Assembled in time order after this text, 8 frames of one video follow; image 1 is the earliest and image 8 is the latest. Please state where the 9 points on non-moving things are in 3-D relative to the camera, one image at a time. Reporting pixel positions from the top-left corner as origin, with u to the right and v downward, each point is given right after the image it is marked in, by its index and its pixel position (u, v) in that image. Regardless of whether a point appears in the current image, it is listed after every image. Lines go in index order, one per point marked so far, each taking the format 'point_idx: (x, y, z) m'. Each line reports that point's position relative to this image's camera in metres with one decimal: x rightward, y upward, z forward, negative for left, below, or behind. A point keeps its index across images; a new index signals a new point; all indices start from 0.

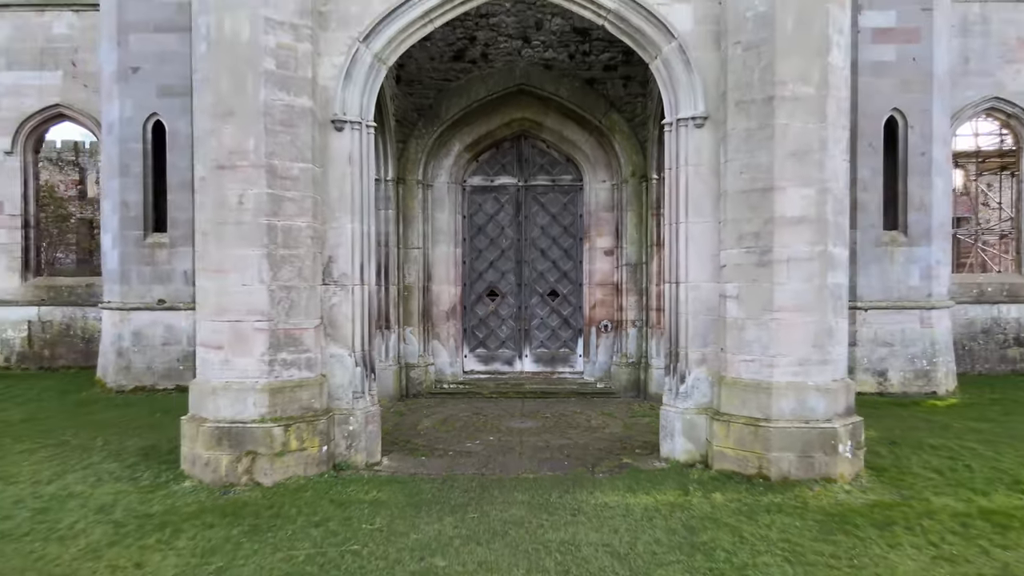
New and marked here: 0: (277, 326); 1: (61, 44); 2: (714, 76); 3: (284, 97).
0: (-1.9, -0.3, +4.6) m
1: (-7.6, +4.1, +9.6) m
2: (+1.7, +1.8, +4.7) m
3: (-1.8, +1.5, +4.6) m
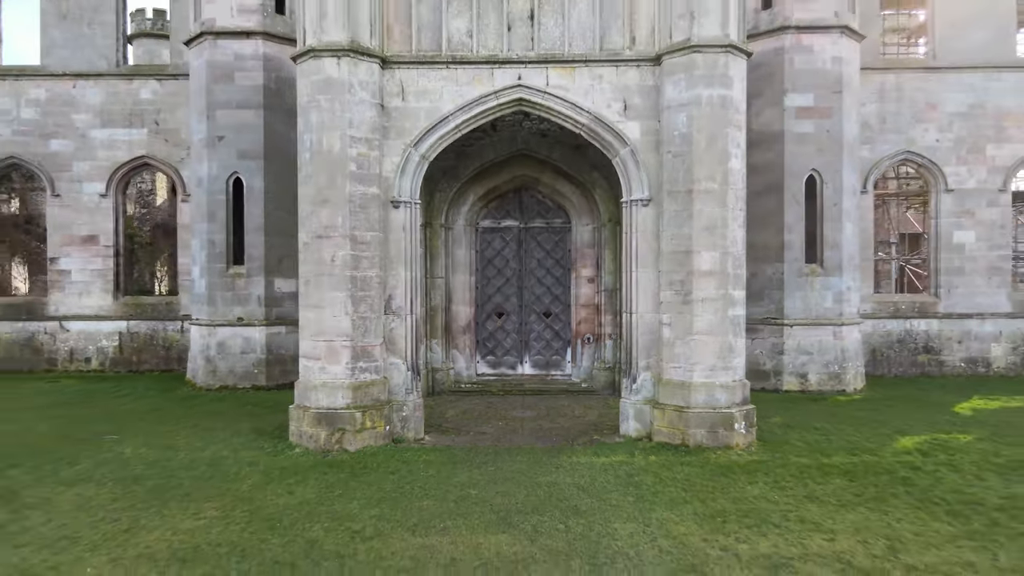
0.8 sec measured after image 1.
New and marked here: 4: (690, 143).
0: (-1.8, -0.6, +6.7) m
1: (-7.5, +3.7, +11.8) m
2: (+1.7, +1.4, +6.8) m
3: (-1.8, +1.2, +6.8) m
4: (+2.0, +1.7, +6.6) m
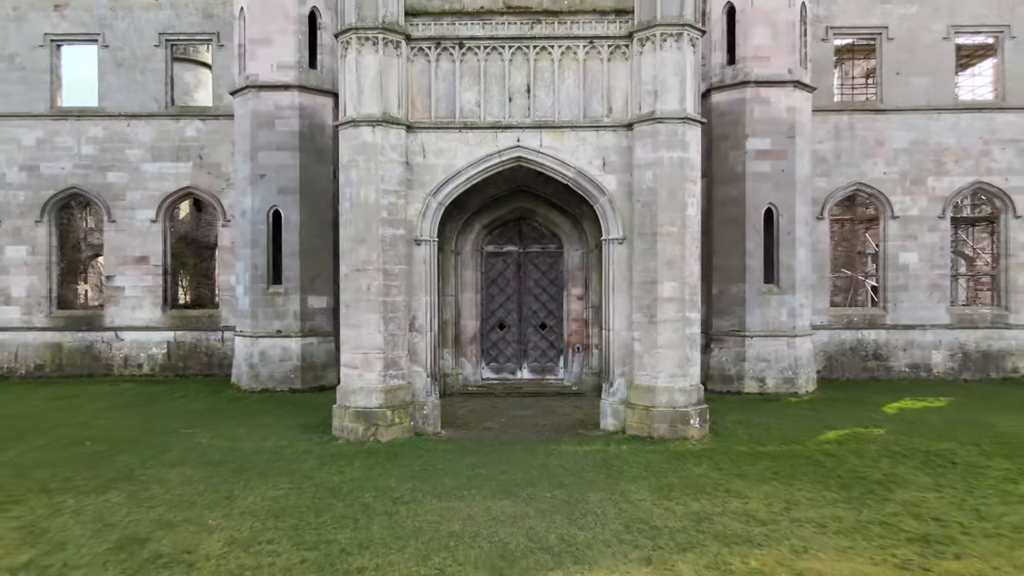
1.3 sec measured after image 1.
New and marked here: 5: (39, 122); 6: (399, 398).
0: (-1.8, -1.0, +8.4) m
1: (-7.5, +3.4, +13.4) m
2: (+1.7, +1.1, +8.5) m
3: (-1.8, +0.8, +8.4) m
4: (+2.0, +1.3, +8.2) m
5: (-11.1, +3.9, +13.4) m
6: (-1.6, -1.6, +8.4) m
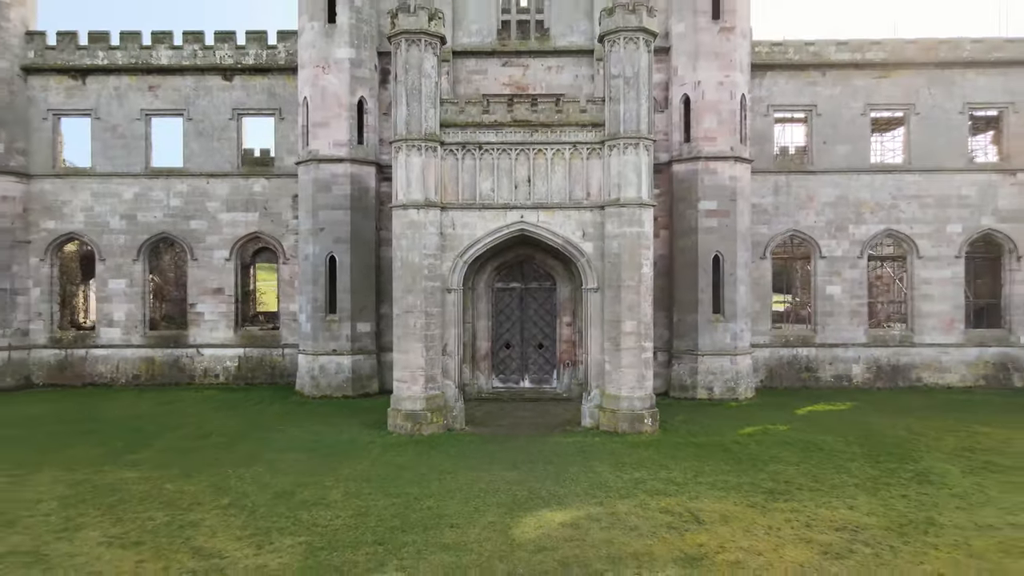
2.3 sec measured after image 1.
0: (-1.7, -1.7, +11.6) m
1: (-7.4, +2.7, +16.7) m
2: (+1.8, +0.3, +11.7) m
3: (-1.7, +0.1, +11.6) m
4: (+2.1, +0.6, +11.4) m
5: (-11.0, +3.1, +16.7) m
6: (-1.5, -2.3, +11.6) m
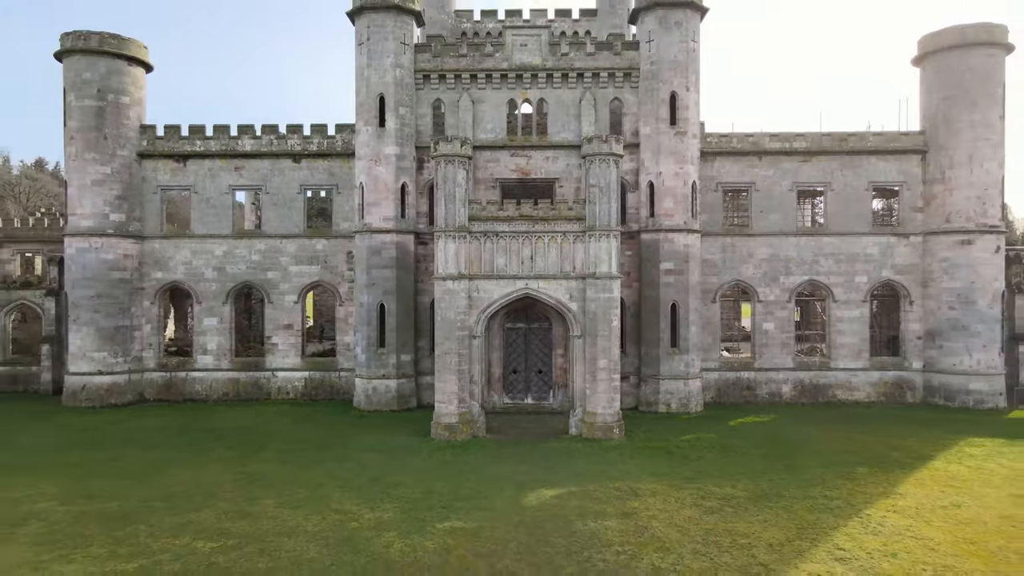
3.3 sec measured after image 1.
0: (-1.5, -3.1, +16.3) m
1: (-7.2, +1.3, +21.4) m
2: (+2.0, -1.0, +16.4) m
3: (-1.4, -1.2, +16.3) m
4: (+2.4, -0.8, +16.1) m
5: (-10.7, +1.8, +21.4) m
6: (-1.3, -3.7, +16.3) m
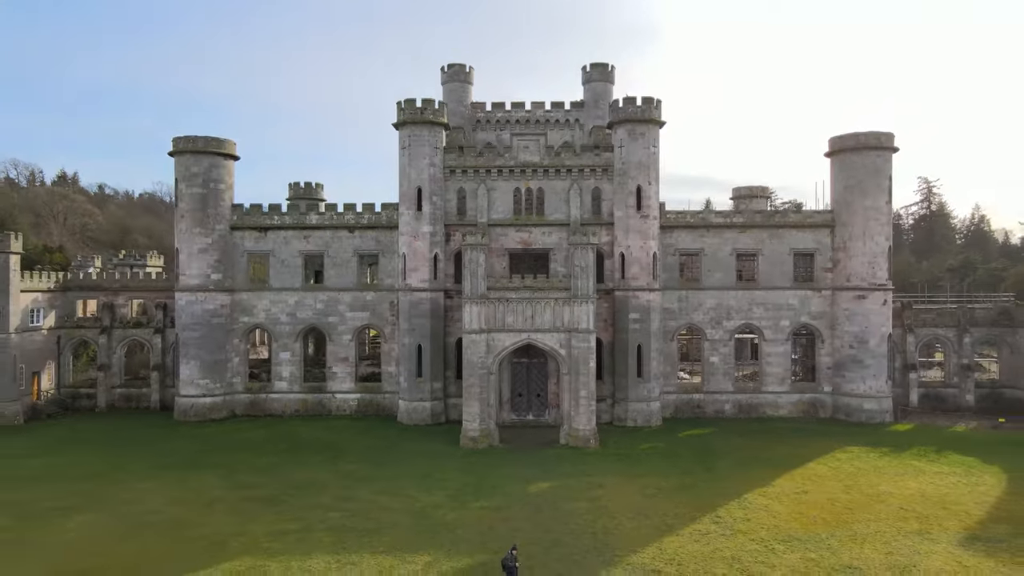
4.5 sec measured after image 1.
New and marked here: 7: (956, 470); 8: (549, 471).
0: (-1.3, -5.1, +22.6) m
1: (-6.9, -0.7, +27.7) m
2: (+2.3, -3.0, +22.7) m
3: (-1.2, -3.2, +22.7) m
4: (+2.6, -2.8, +22.5) m
5: (-10.5, -0.2, +27.8) m
6: (-1.1, -5.7, +22.7) m
7: (+15.1, -6.2, +19.5) m
8: (+1.3, -6.3, +20.0) m
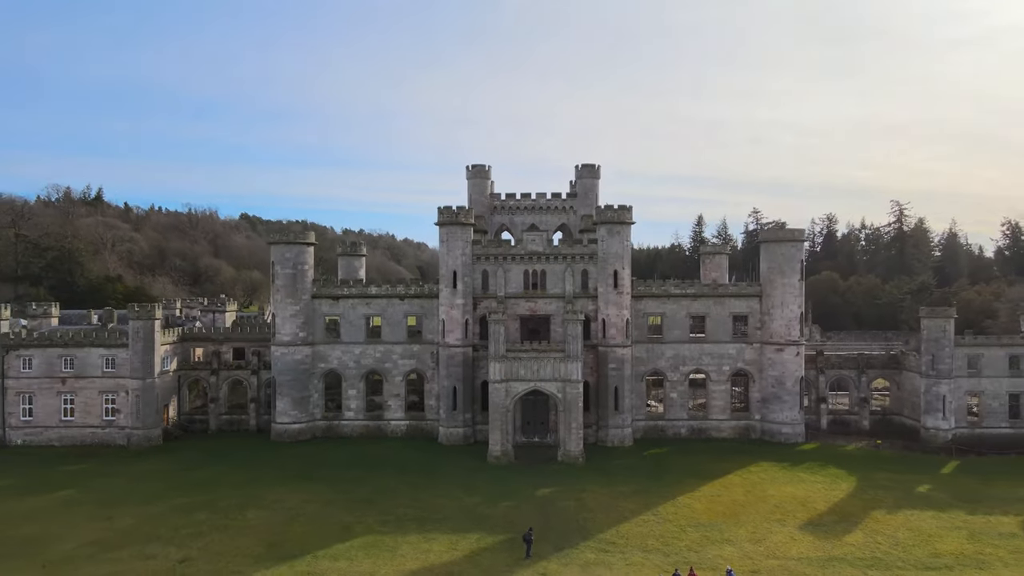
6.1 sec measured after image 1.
0: (-0.6, -8.5, +31.9) m
1: (-6.3, -4.1, +37.0) m
2: (+2.9, -6.5, +32.0) m
3: (-0.6, -6.7, +32.0) m
4: (+3.2, -6.2, +31.7) m
5: (-9.8, -3.7, +37.1) m
6: (-0.4, -9.1, +32.0) m
7: (+15.8, -9.6, +28.8) m
8: (+1.9, -9.8, +29.2) m
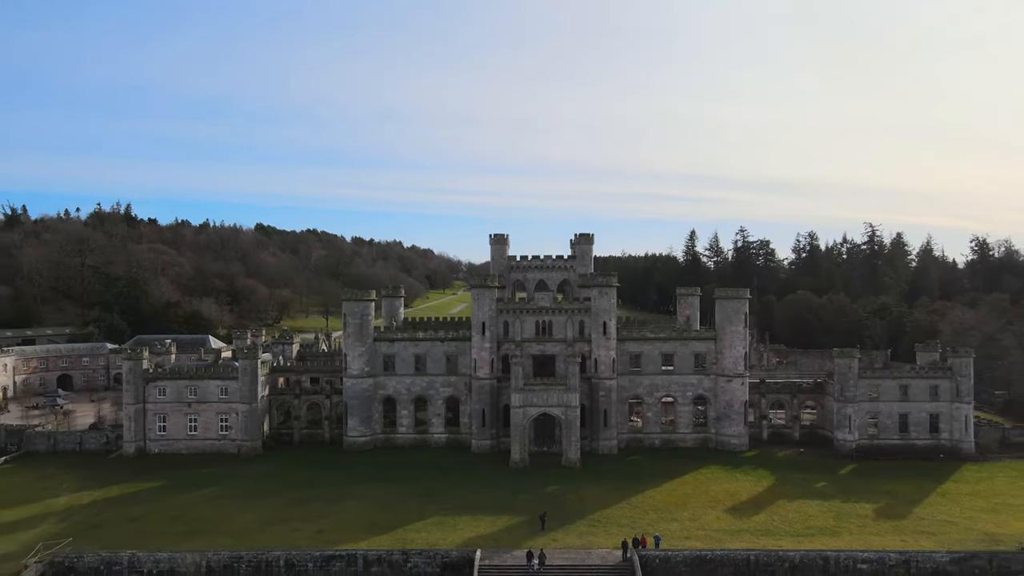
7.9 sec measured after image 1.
0: (+0.6, -12.3, +43.4) m
1: (-5.1, -7.9, +48.5) m
2: (+4.1, -10.2, +43.5) m
3: (+0.6, -10.5, +43.4) m
4: (+4.4, -10.0, +43.2) m
5: (-8.6, -7.5, +48.5) m
6: (+0.8, -12.9, +43.4) m
7: (+17.0, -13.3, +40.2) m
8: (+3.1, -13.6, +40.7) m
